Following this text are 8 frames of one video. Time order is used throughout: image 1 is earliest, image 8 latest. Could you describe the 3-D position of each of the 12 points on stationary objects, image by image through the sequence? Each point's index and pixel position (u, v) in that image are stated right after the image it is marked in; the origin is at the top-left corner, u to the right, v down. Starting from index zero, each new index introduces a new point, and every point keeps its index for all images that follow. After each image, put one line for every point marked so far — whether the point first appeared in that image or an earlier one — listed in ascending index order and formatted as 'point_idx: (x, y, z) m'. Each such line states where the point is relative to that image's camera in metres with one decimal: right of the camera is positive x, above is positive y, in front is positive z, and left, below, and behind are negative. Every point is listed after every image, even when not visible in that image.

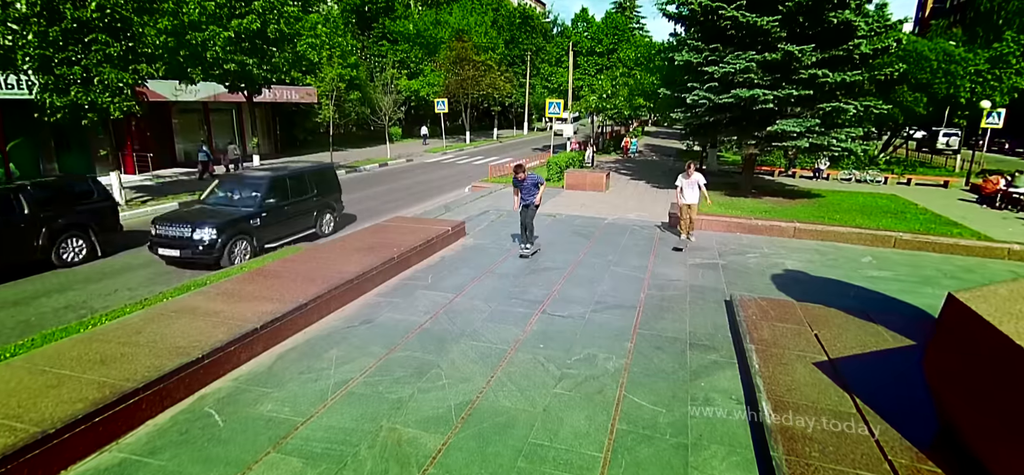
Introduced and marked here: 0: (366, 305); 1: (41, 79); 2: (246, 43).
0: (-1.7, -0.8, +6.1) m
1: (-10.8, +3.6, +11.5) m
2: (-8.2, +6.0, +15.6) m
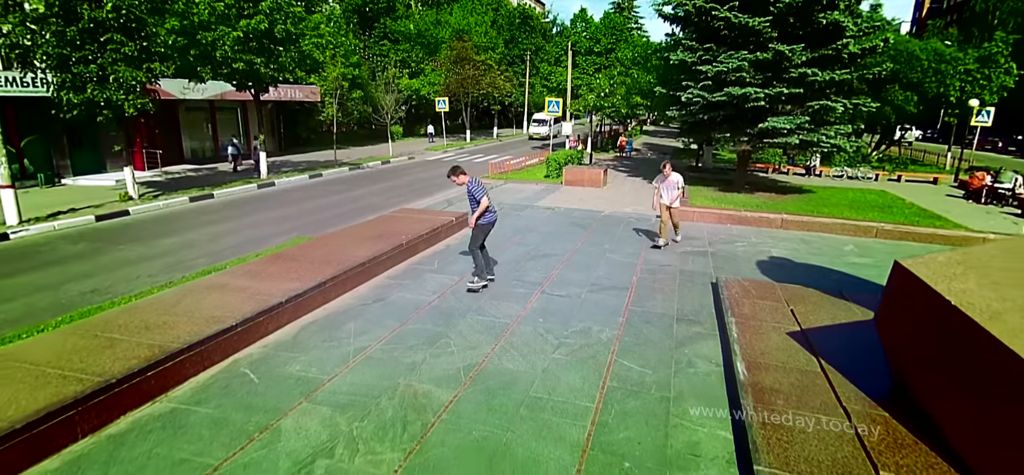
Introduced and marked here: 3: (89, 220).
0: (-1.7, -0.6, +6.5) m
1: (-10.7, +3.8, +12.0) m
2: (-8.2, +6.2, +16.0) m
3: (-9.8, +0.4, +11.6) m
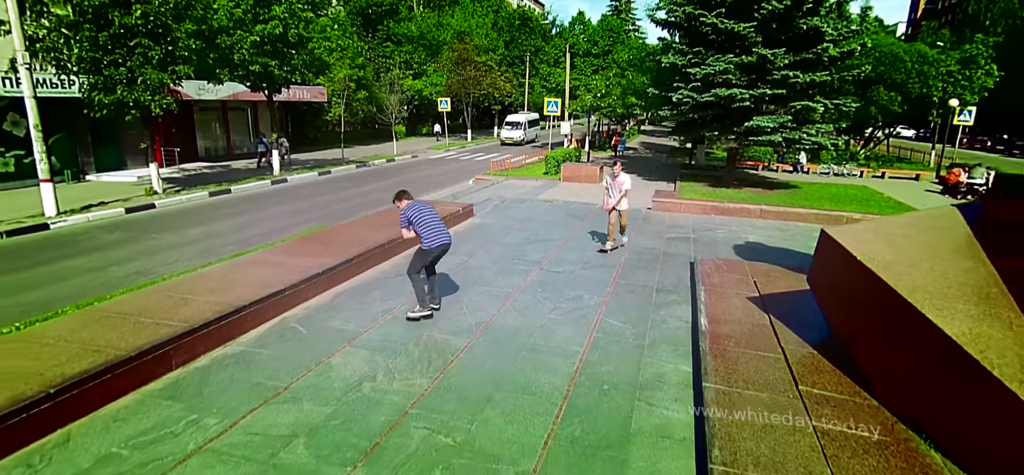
0: (-1.7, -0.4, +7.4) m
1: (-10.7, +4.0, +12.9) m
2: (-8.2, +6.4, +16.9) m
3: (-9.8, +0.6, +12.5) m
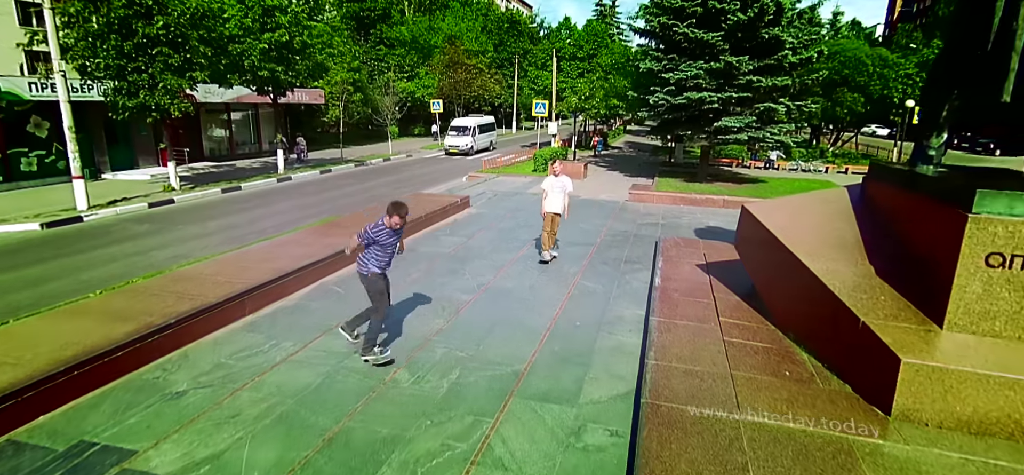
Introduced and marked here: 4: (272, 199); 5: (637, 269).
0: (-1.8, -0.1, +8.7) m
1: (-11.0, +4.2, +14.0) m
2: (-8.5, +6.6, +18.1) m
3: (-10.0, +0.8, +13.6) m
4: (-7.6, +1.2, +15.9) m
5: (+1.8, -0.5, +7.4) m
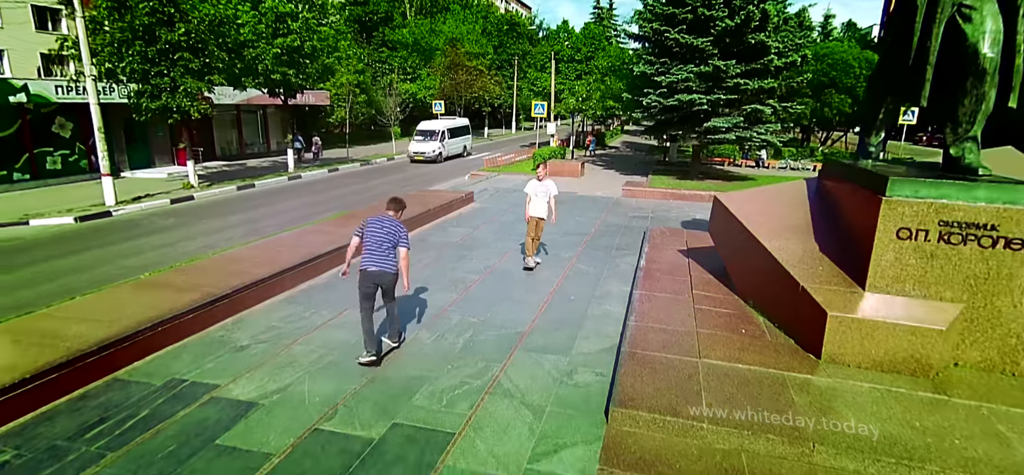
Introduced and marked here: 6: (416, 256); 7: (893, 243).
0: (-1.8, +0.1, +9.6) m
1: (-11.0, +4.4, +14.8) m
2: (-8.5, +6.8, +18.9) m
3: (-10.0, +1.0, +14.5) m
4: (-7.6, +1.4, +16.8) m
5: (+1.9, -0.3, +8.3) m
6: (-1.6, -0.3, +8.2) m
7: (+3.4, 0.0, +4.4) m
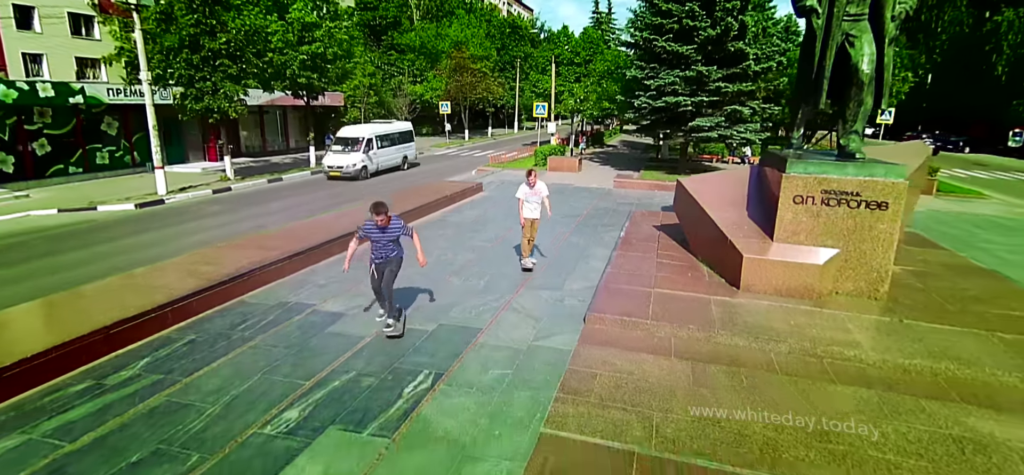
0: (-1.7, +0.5, +11.4) m
1: (-10.8, +4.8, +16.7) m
2: (-8.4, +7.3, +20.8) m
3: (-9.8, +1.4, +16.3) m
4: (-7.4, +1.8, +18.6) m
5: (+2.0, +0.2, +10.1) m
6: (-1.5, +0.1, +10.0) m
7: (+3.5, +0.4, +6.2) m
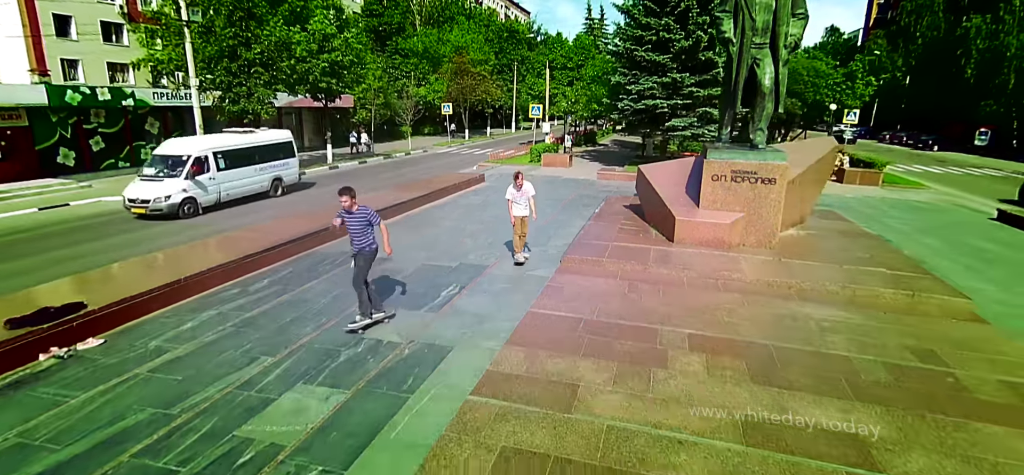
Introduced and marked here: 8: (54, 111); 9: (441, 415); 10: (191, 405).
0: (-1.7, +1.0, +13.8) m
1: (-10.9, +5.4, +19.0) m
2: (-8.5, +7.8, +23.1) m
3: (-9.9, +2.0, +18.7) m
4: (-7.5, +2.4, +21.0) m
5: (+1.9, +0.7, +12.5) m
6: (-1.5, +0.7, +12.4) m
7: (+3.4, +1.0, +8.7) m
8: (-16.0, +4.5, +17.6) m
9: (-0.6, -1.5, +4.2) m
10: (-2.7, -1.4, +4.3) m
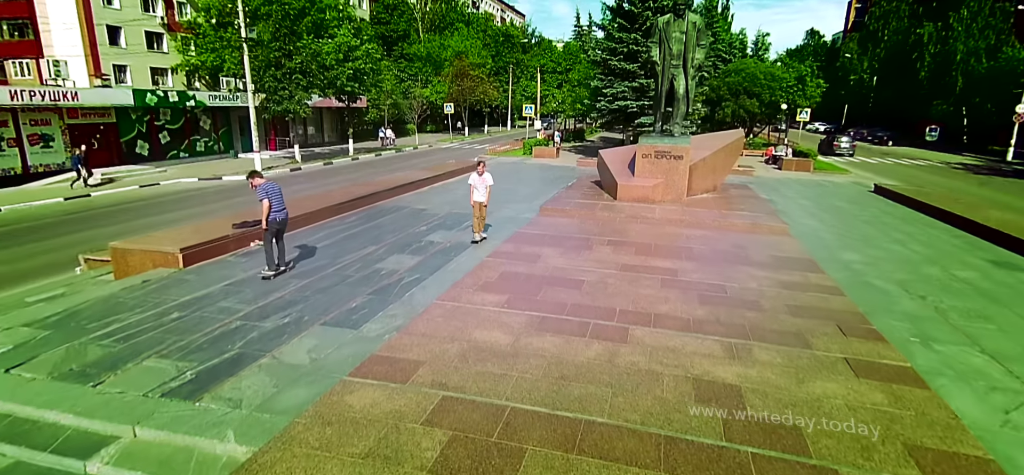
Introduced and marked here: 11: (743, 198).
0: (-1.9, +2.1, +17.9) m
1: (-11.1, +6.4, +23.0) m
2: (-8.8, +8.8, +27.2) m
3: (-10.1, +3.0, +22.7) m
4: (-7.8, +3.4, +25.0) m
5: (+1.8, +1.8, +16.6) m
6: (-1.7, +1.7, +16.5) m
7: (+3.3, +2.0, +12.8) m
8: (-16.2, +5.5, +21.6) m
9: (-0.7, -0.4, +8.3) m
10: (-2.8, -0.4, +8.3) m
11: (+6.4, +1.1, +14.0) m
